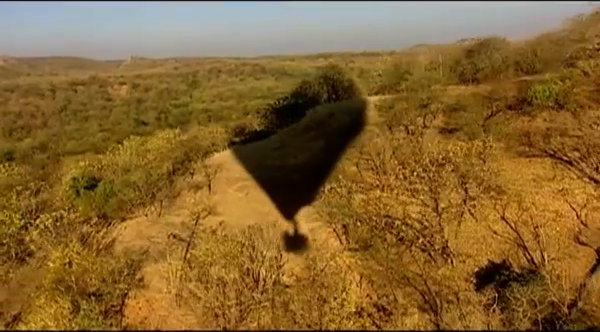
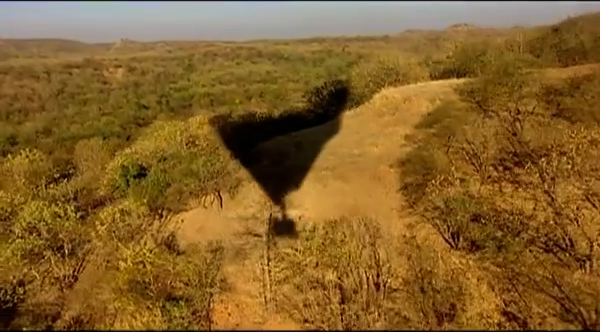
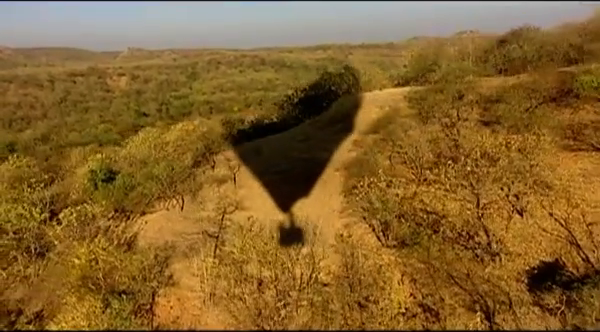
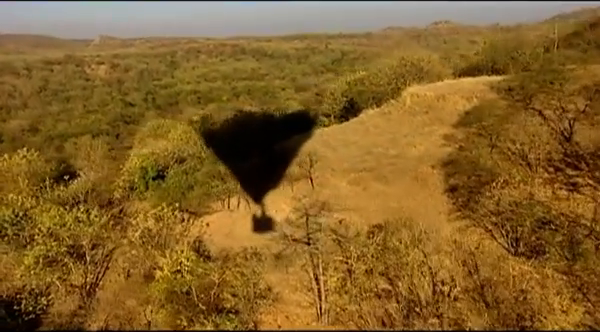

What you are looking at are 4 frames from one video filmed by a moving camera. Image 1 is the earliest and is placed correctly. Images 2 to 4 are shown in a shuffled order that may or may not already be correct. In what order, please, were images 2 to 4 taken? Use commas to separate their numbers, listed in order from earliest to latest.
3, 2, 4
